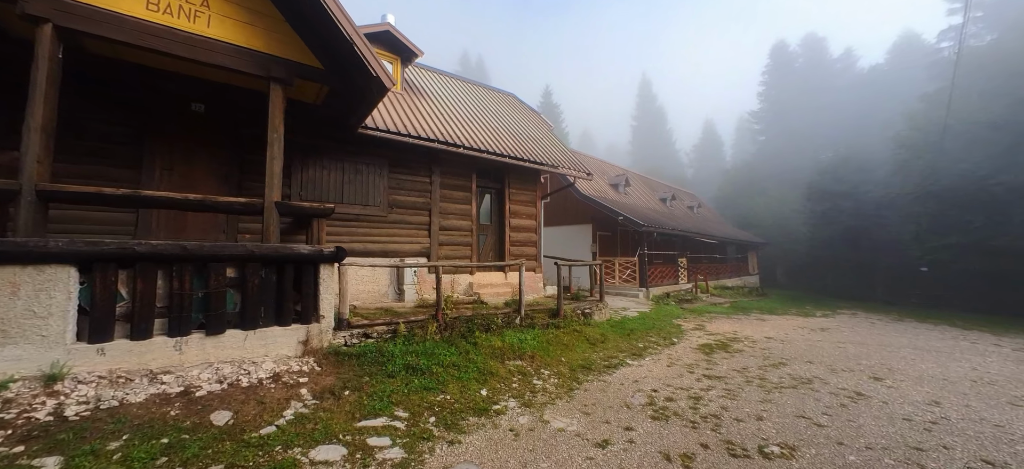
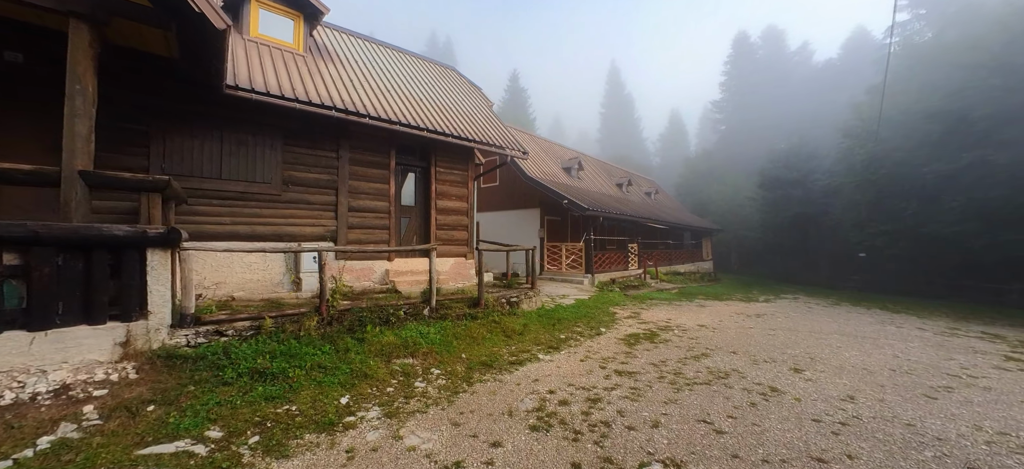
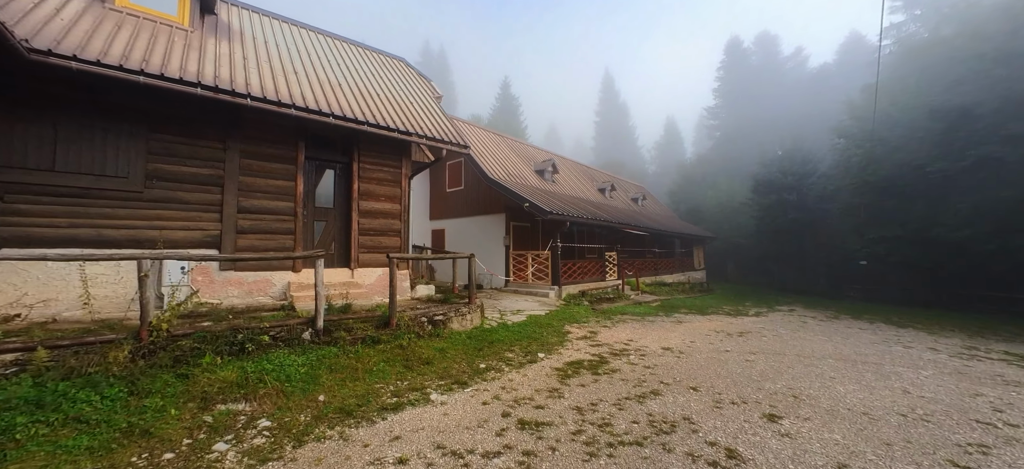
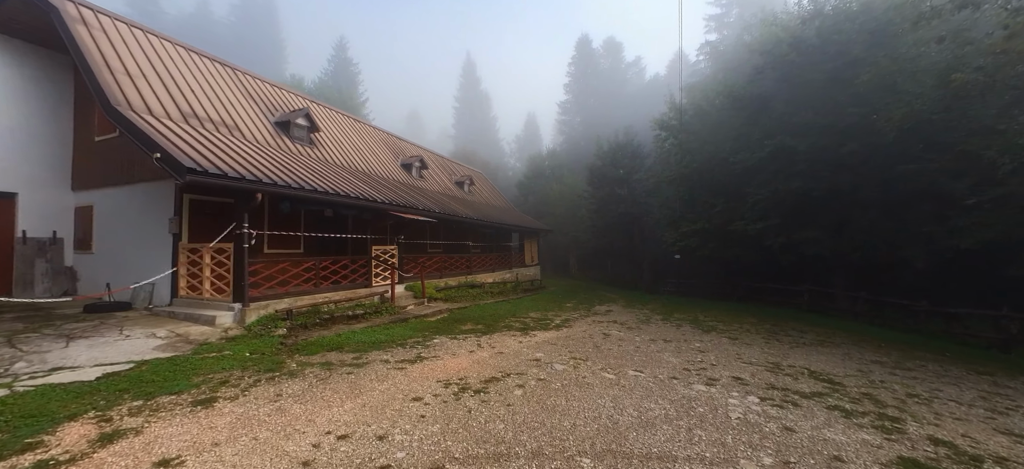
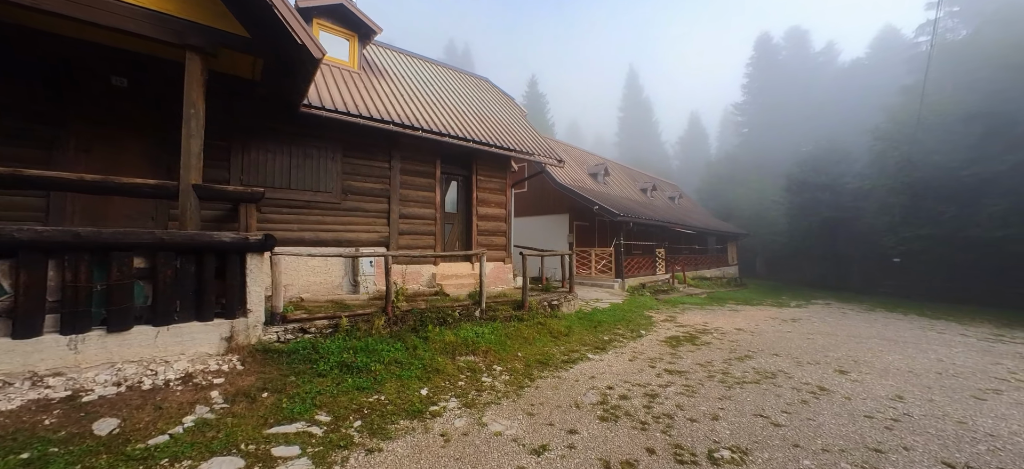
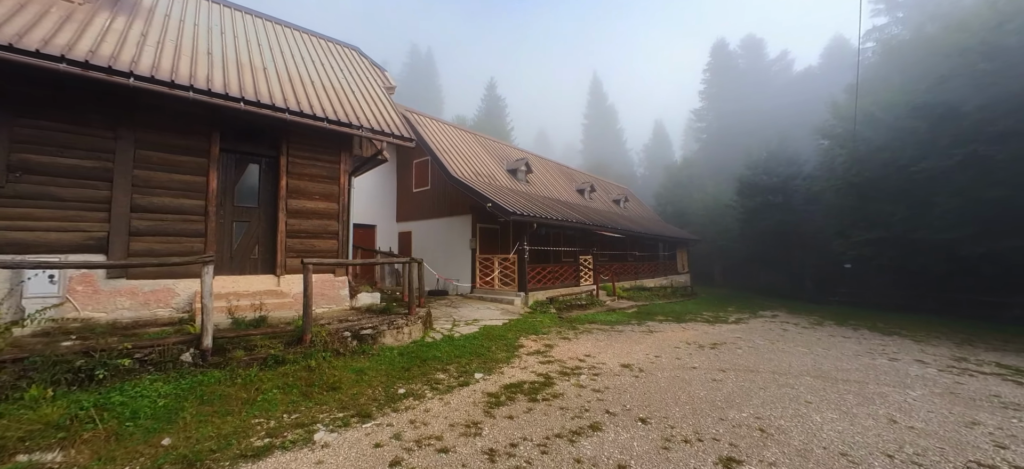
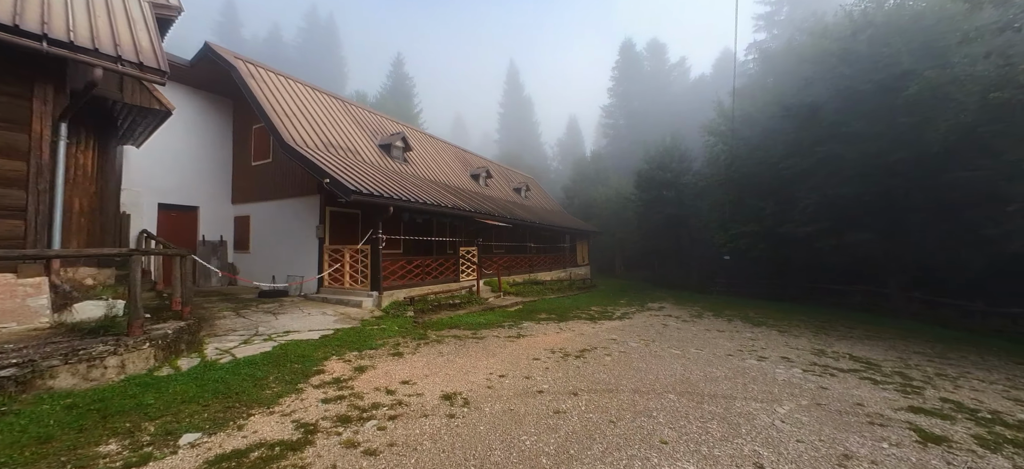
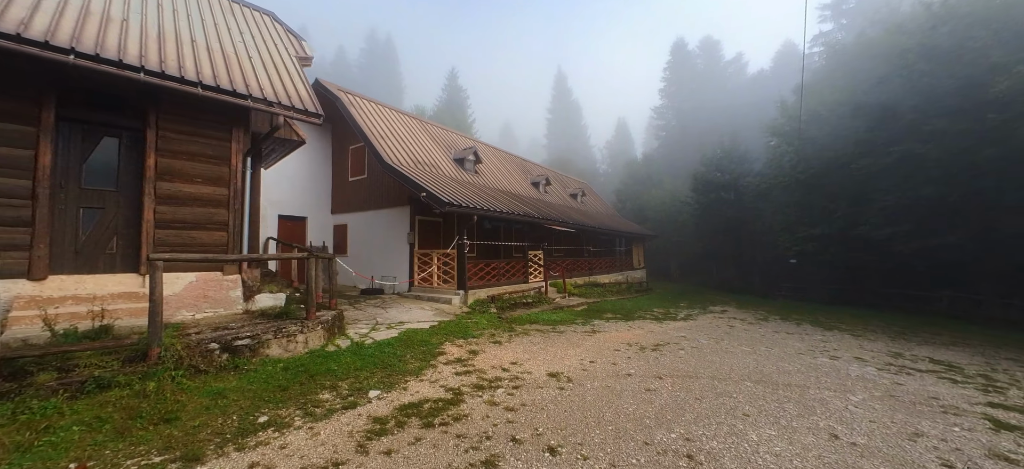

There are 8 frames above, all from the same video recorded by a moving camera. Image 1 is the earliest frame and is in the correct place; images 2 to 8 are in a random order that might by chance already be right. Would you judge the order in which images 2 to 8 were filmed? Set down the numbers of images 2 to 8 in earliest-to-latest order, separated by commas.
5, 2, 3, 6, 8, 7, 4
